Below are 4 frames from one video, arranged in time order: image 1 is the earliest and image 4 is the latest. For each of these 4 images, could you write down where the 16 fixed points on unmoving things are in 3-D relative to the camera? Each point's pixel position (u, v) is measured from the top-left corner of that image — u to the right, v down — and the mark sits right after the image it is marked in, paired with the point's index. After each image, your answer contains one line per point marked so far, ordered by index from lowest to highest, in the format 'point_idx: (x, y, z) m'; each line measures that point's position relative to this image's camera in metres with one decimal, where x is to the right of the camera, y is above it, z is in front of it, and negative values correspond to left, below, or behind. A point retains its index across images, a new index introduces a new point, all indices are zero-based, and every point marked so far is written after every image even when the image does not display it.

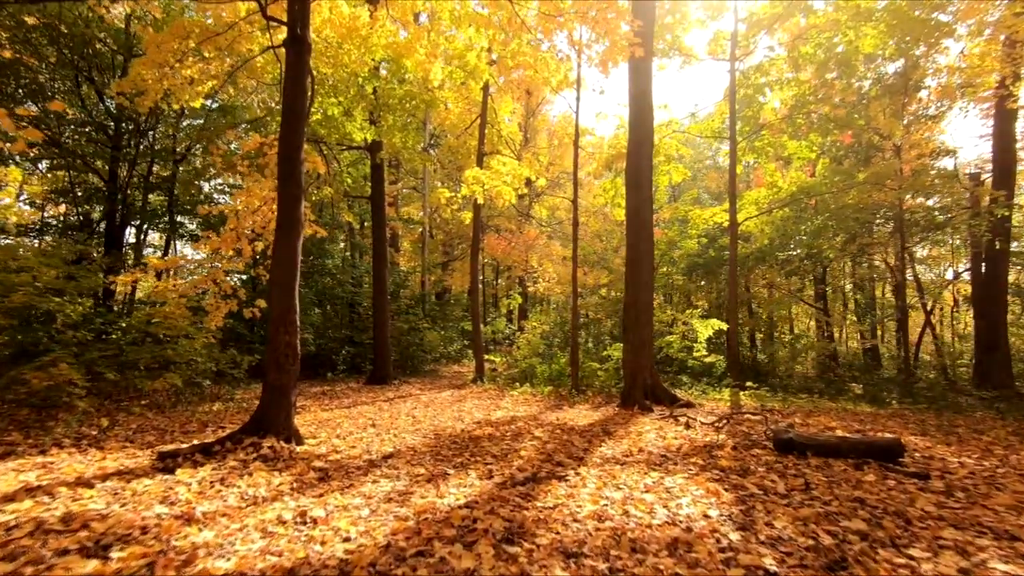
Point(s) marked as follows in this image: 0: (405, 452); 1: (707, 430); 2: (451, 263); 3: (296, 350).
0: (-1.1, -1.7, +5.0) m
1: (+2.5, -1.8, +6.1) m
2: (-2.4, +0.9, +18.9) m
3: (-2.3, -0.6, +5.1) m
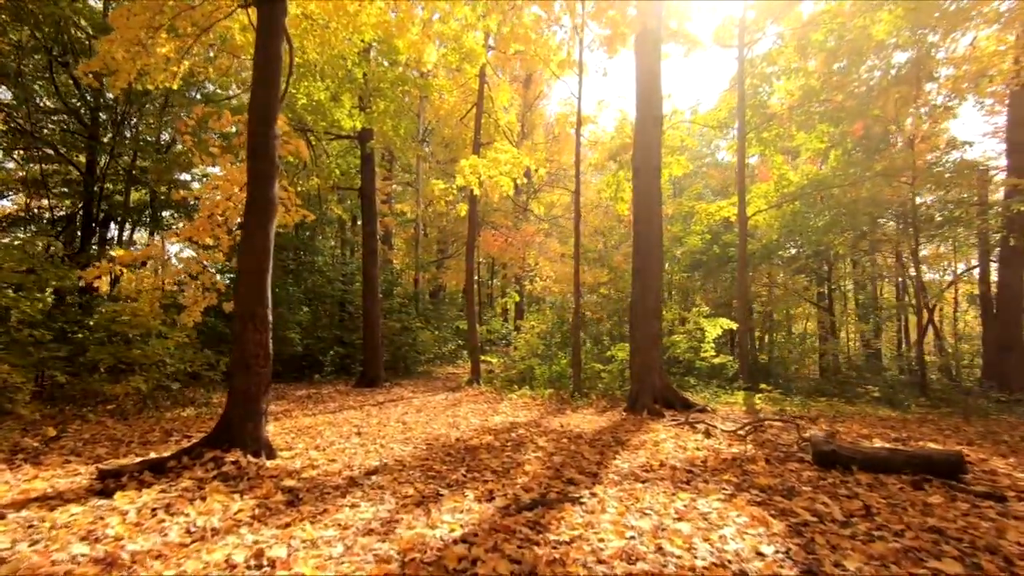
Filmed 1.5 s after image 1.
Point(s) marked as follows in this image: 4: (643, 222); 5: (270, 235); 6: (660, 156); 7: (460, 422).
0: (-1.1, -1.6, +4.3) m
1: (+2.5, -1.7, +5.5) m
2: (-2.5, +1.0, +18.3) m
3: (-2.2, -0.6, +4.5) m
4: (+2.2, +1.1, +8.2) m
5: (-2.3, +0.5, +4.6) m
6: (+2.5, +2.2, +8.2) m
7: (-0.7, -1.9, +6.8) m
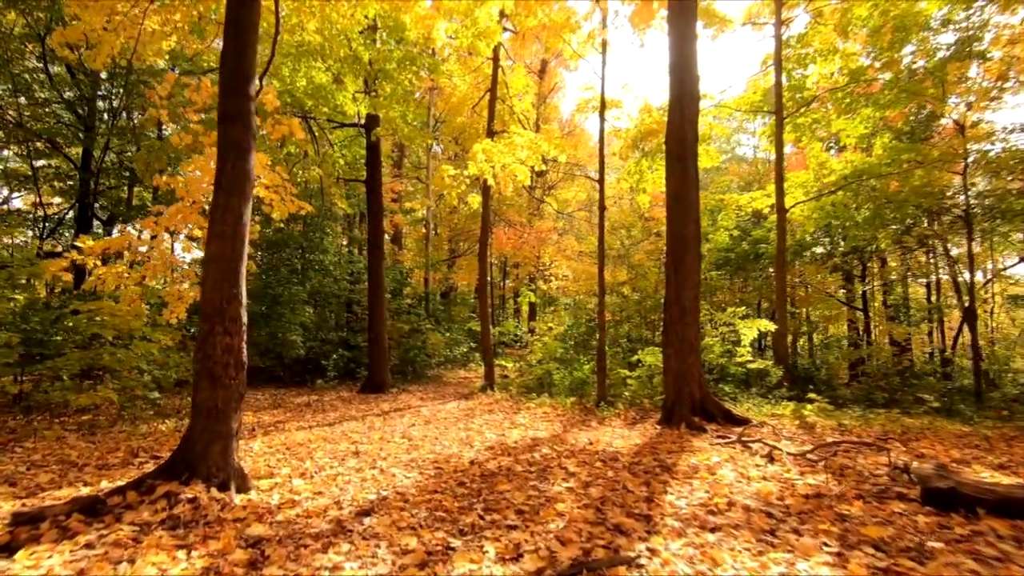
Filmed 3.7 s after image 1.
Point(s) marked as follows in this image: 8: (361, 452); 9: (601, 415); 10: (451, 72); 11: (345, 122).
0: (-0.9, -1.5, +3.5) m
1: (+2.7, -1.7, +4.5) m
2: (-2.0, +1.0, +17.5) m
3: (-2.0, -0.5, +3.6) m
4: (+2.5, +1.1, +7.3) m
5: (-2.1, +0.5, +3.8) m
6: (+2.8, +2.3, +7.3) m
7: (-0.5, -1.8, +5.9) m
8: (-1.6, -1.7, +5.0) m
9: (+1.4, -2.1, +8.0) m
10: (-1.3, +4.7, +10.5) m
11: (-3.7, +3.7, +10.7) m
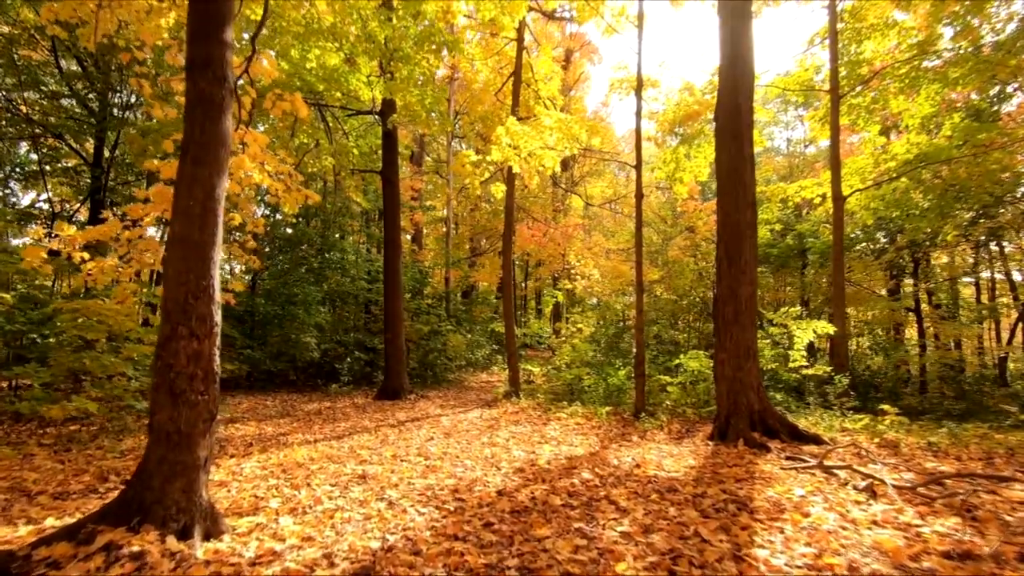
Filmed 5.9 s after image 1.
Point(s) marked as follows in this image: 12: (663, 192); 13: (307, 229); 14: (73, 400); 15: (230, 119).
0: (-0.6, -1.5, +2.7) m
1: (+3.0, -1.6, +3.6) m
2: (-1.1, +1.0, +16.7) m
3: (-1.8, -0.5, +2.9) m
4: (+2.9, +1.2, +6.4) m
5: (-1.8, +0.6, +3.0) m
6: (+3.2, +2.3, +6.4) m
7: (-0.1, -1.8, +5.1) m
8: (-1.3, -1.6, +4.3) m
9: (+1.9, -2.0, +7.1) m
10: (-0.8, +4.7, +9.8) m
11: (-3.1, +3.7, +10.0) m
12: (+4.4, +2.8, +14.4) m
13: (-5.1, +1.5, +12.1) m
14: (-4.8, -1.2, +5.4) m
15: (-1.8, +1.0, +3.1) m
